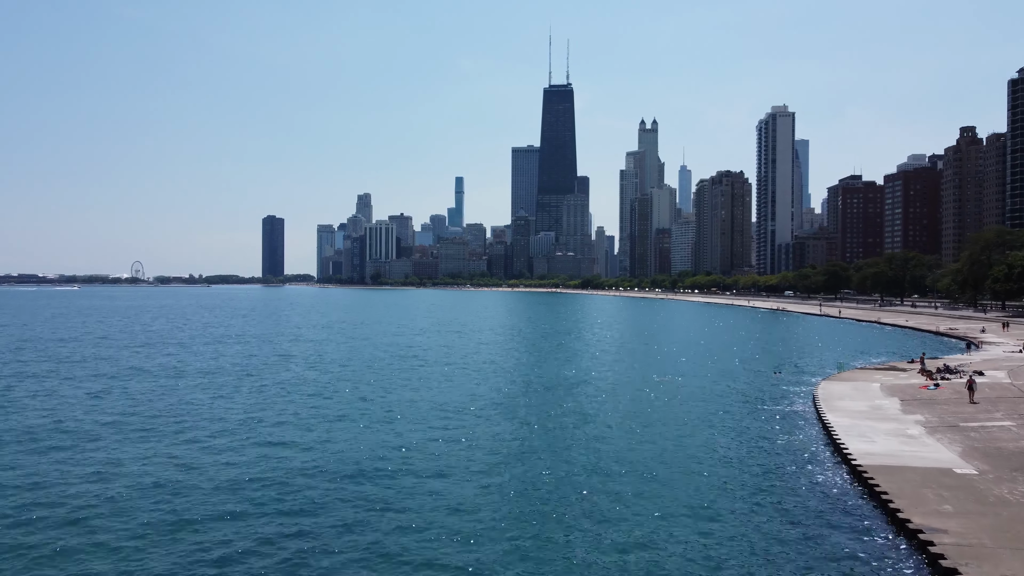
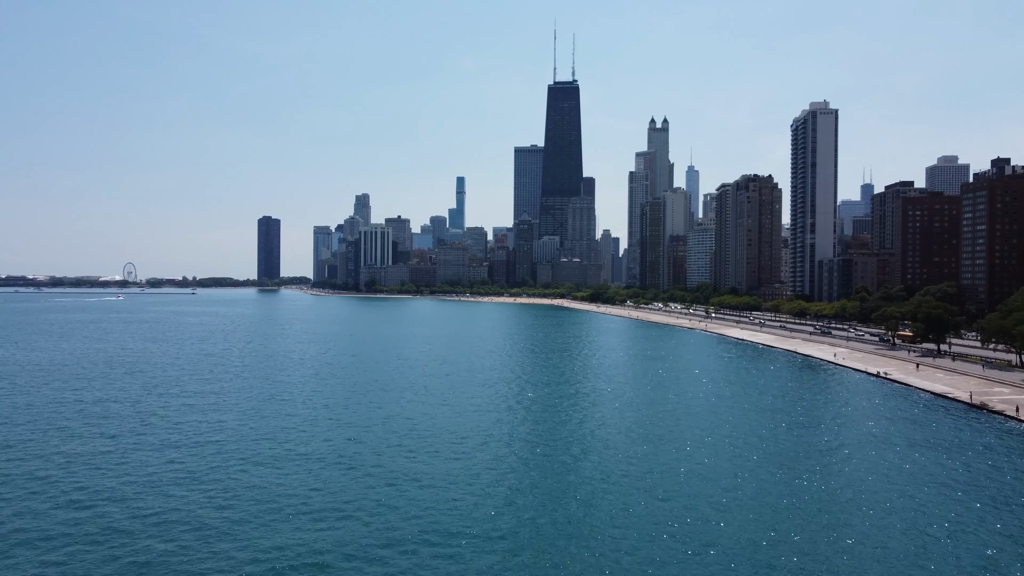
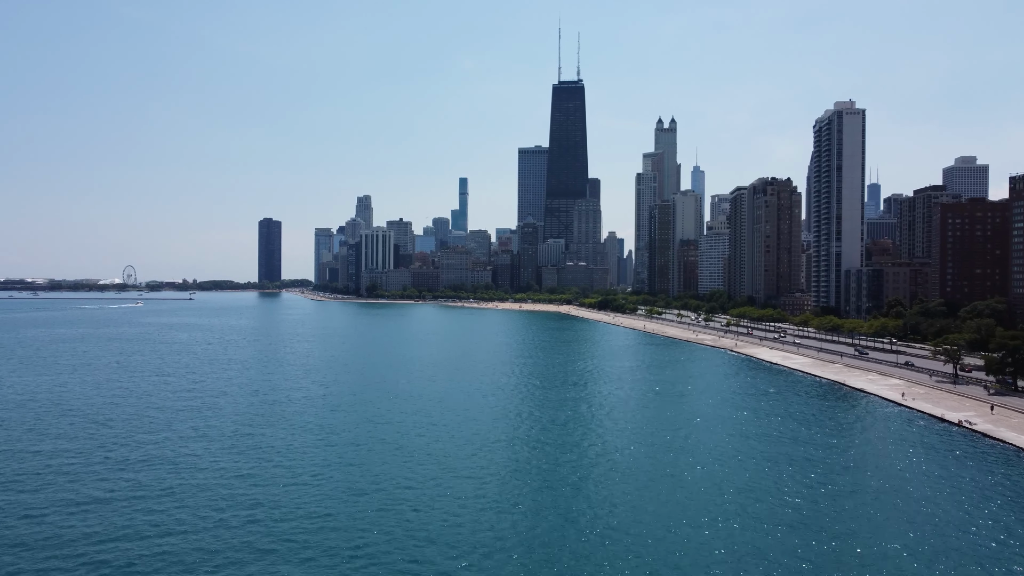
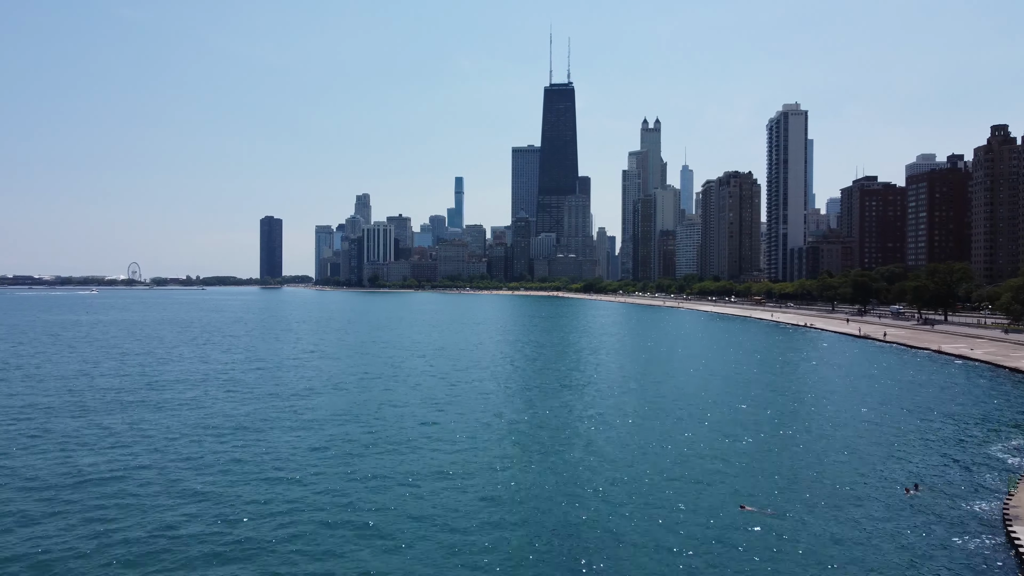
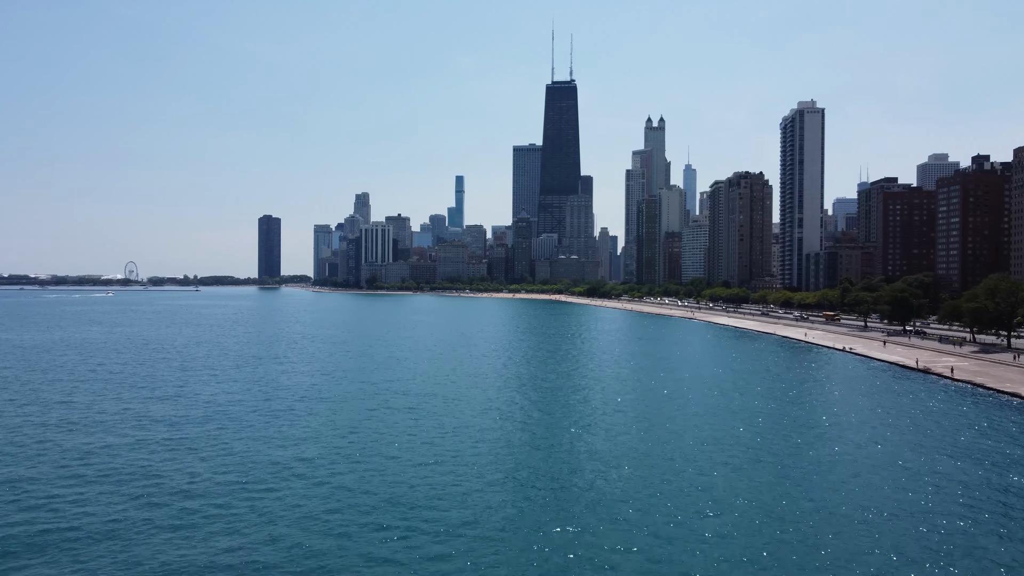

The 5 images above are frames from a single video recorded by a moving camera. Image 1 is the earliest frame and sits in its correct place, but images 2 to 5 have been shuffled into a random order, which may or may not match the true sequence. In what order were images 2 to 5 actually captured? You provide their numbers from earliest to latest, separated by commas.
4, 5, 2, 3
